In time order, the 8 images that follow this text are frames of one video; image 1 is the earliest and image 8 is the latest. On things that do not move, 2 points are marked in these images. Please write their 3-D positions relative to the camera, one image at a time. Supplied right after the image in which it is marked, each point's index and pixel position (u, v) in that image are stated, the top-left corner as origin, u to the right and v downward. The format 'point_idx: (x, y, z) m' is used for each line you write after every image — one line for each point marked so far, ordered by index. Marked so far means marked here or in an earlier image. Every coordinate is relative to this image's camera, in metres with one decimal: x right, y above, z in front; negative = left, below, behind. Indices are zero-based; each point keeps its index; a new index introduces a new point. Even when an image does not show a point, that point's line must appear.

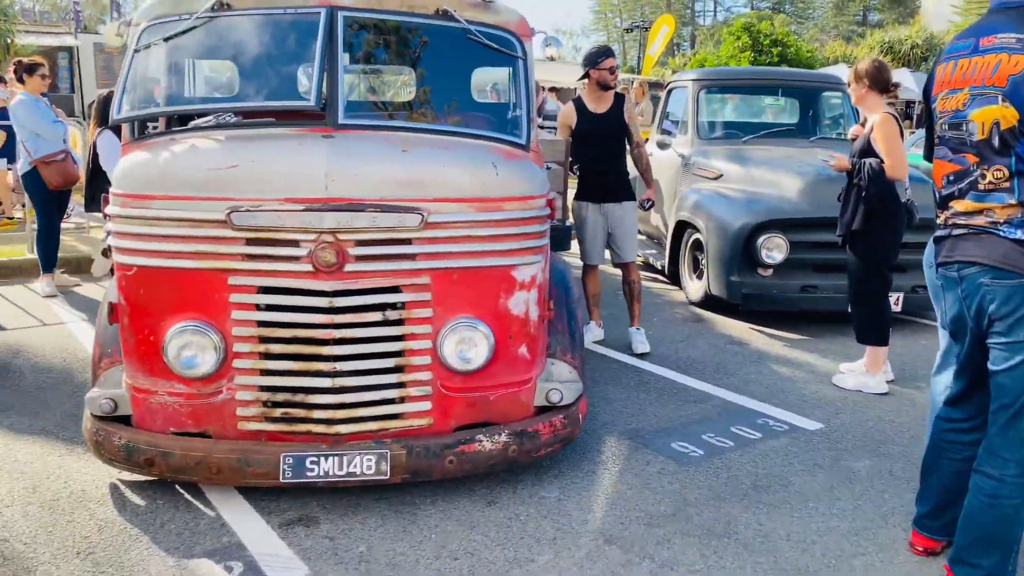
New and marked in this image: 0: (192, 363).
0: (-1.3, -0.3, +3.4) m
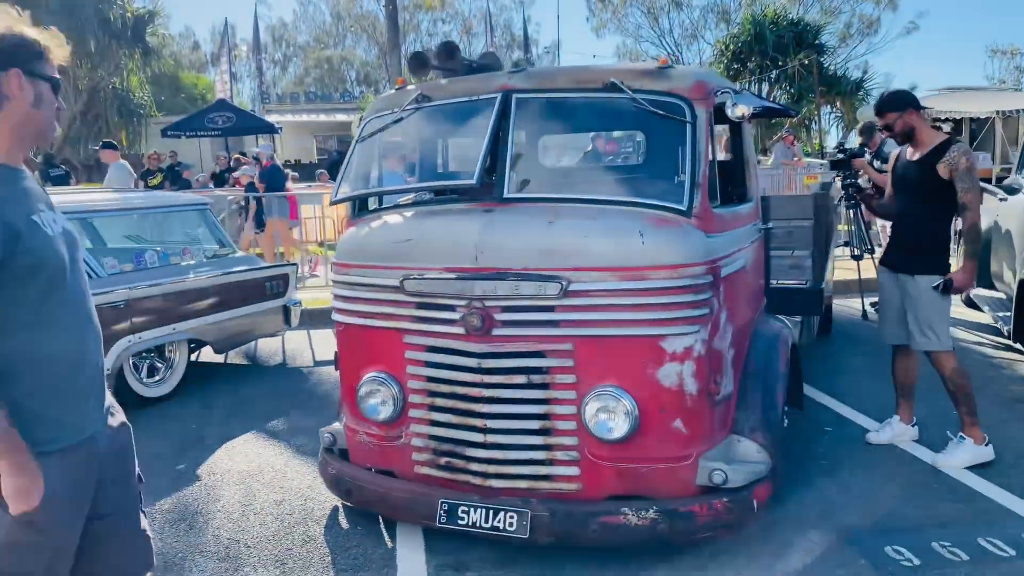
0: (-0.6, -0.5, +3.9) m
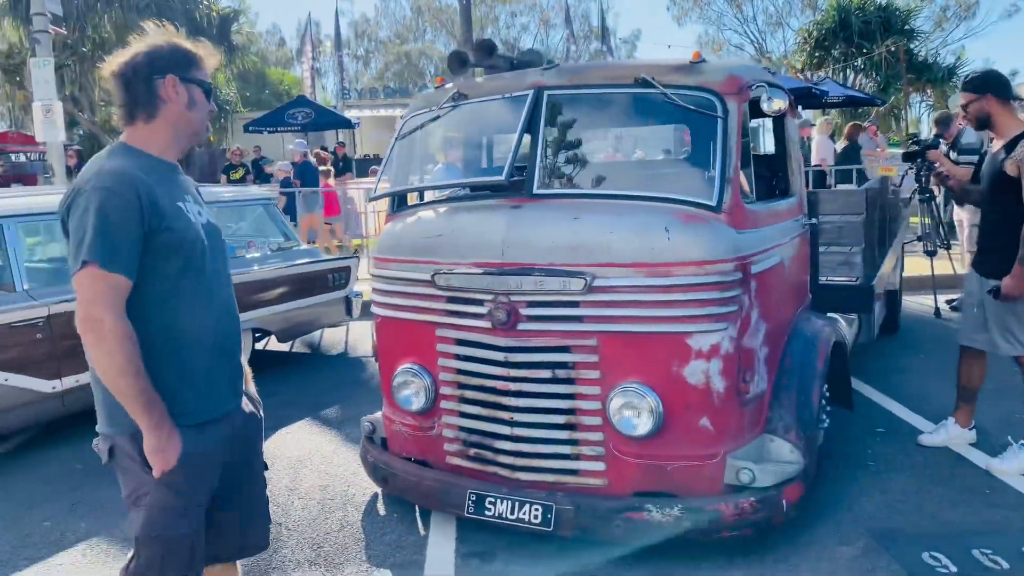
0: (-0.5, -0.5, +3.9) m
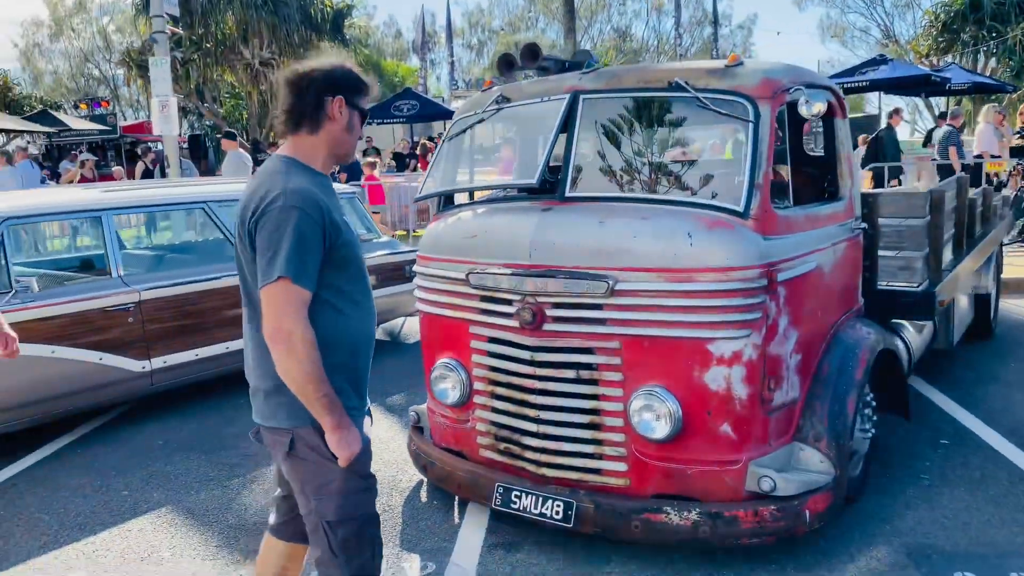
0: (-0.3, -0.5, +4.1) m
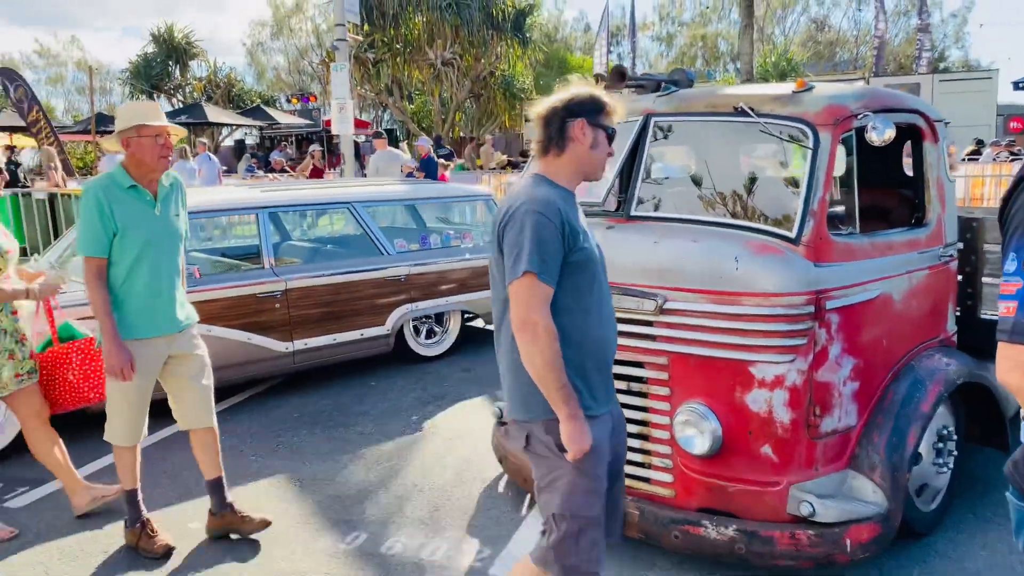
0: (0.0, -0.6, +4.4) m
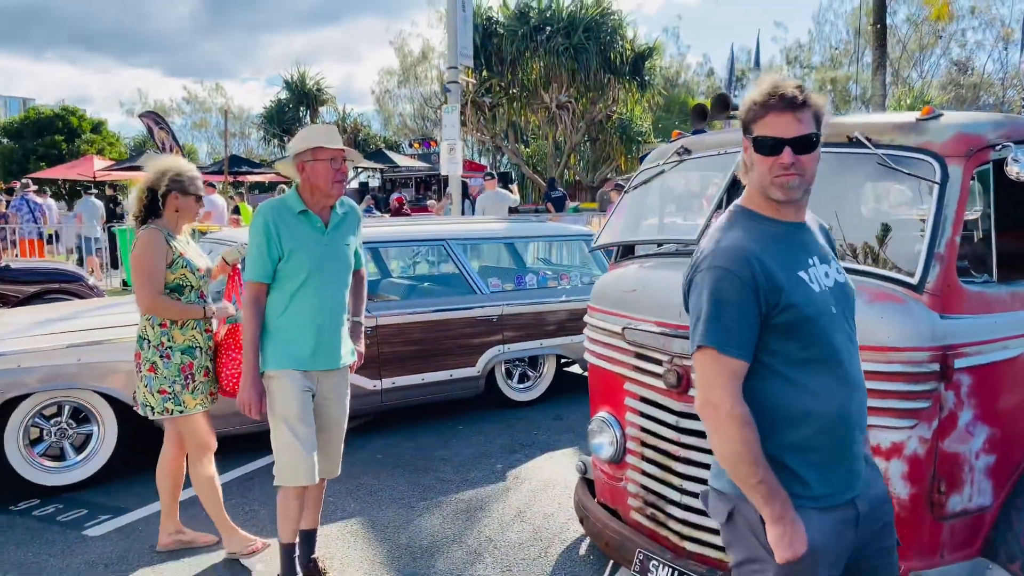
0: (+0.4, -0.8, +4.1) m
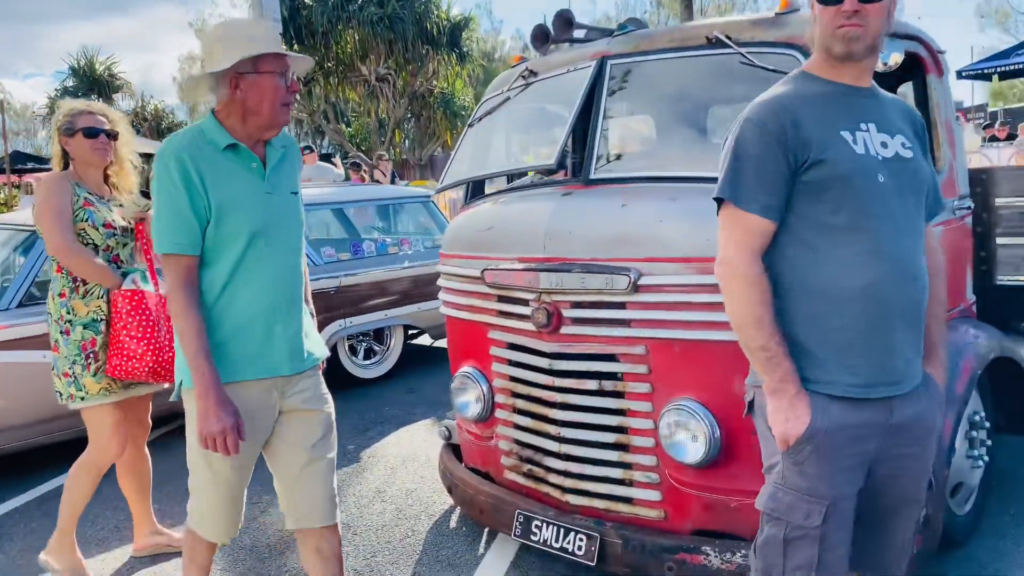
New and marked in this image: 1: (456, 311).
0: (-0.2, -0.5, +3.7) m
1: (-0.2, -0.1, +3.7) m
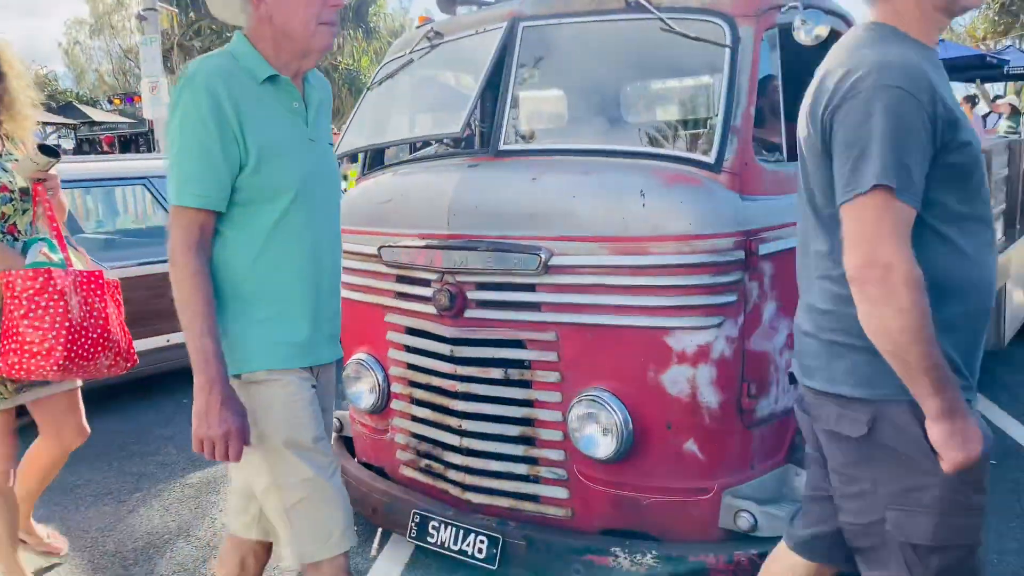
0: (-0.6, -0.4, +3.4) m
1: (-0.6, 0.0, +3.4) m
